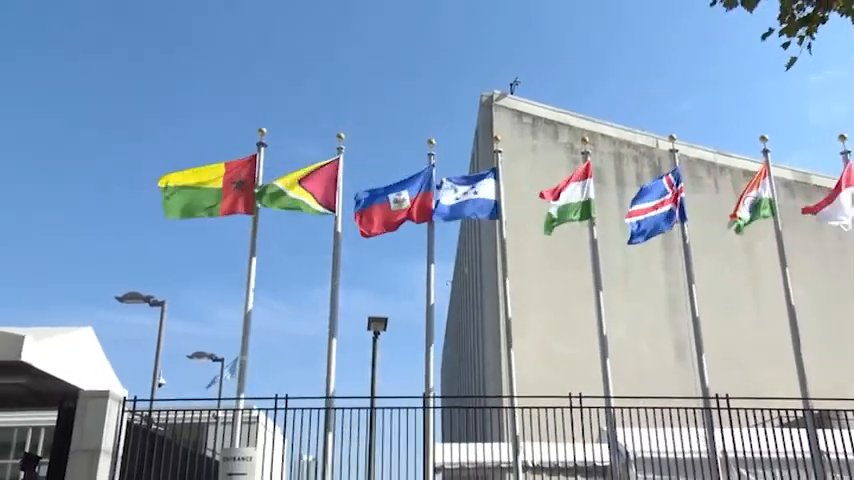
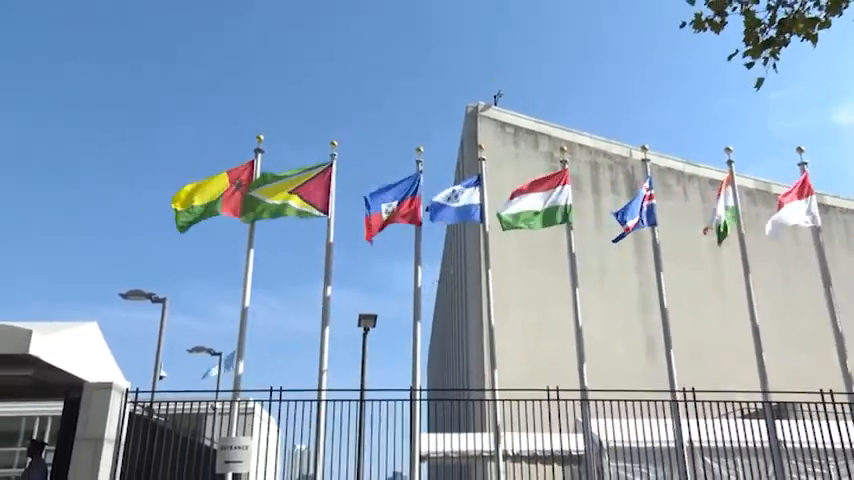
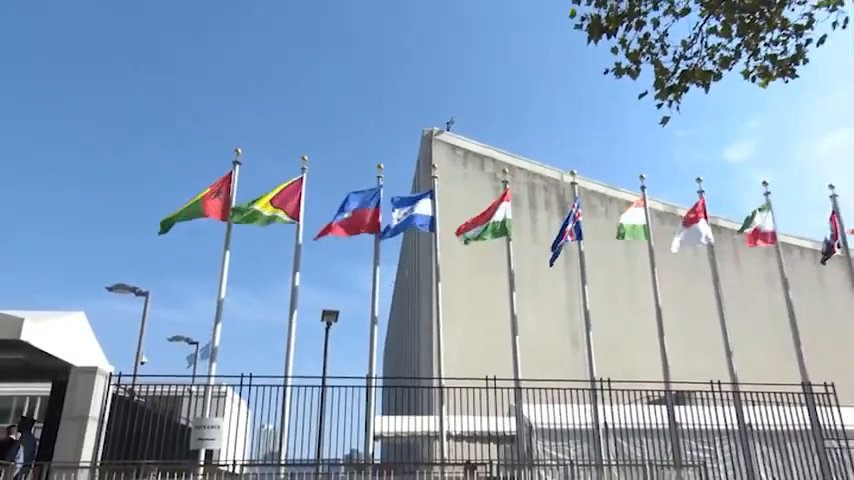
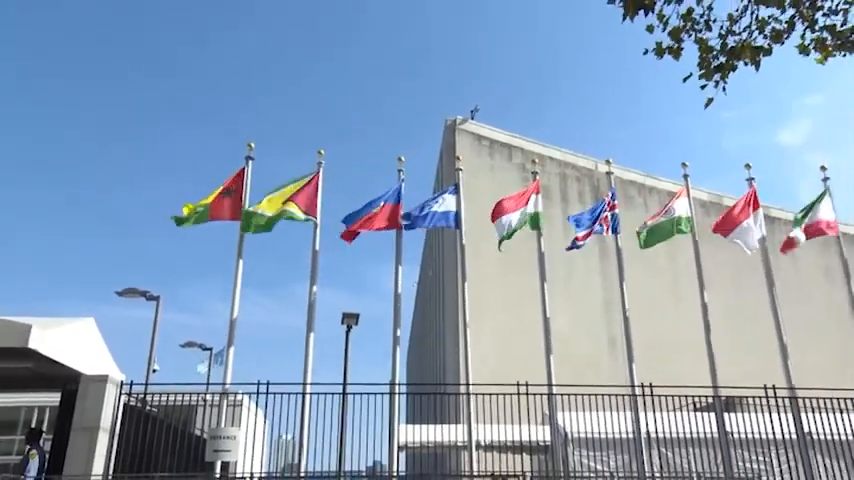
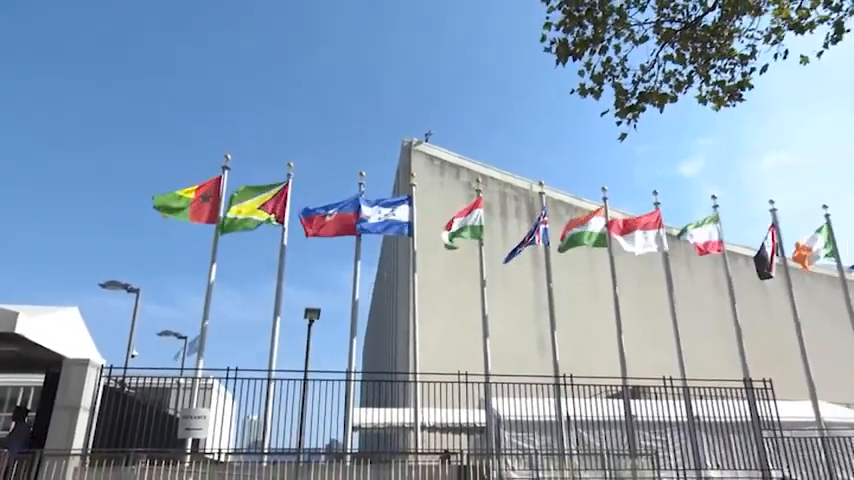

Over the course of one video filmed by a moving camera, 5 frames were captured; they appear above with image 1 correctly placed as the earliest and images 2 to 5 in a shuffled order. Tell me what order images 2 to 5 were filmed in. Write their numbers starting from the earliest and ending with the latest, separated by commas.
2, 4, 3, 5
